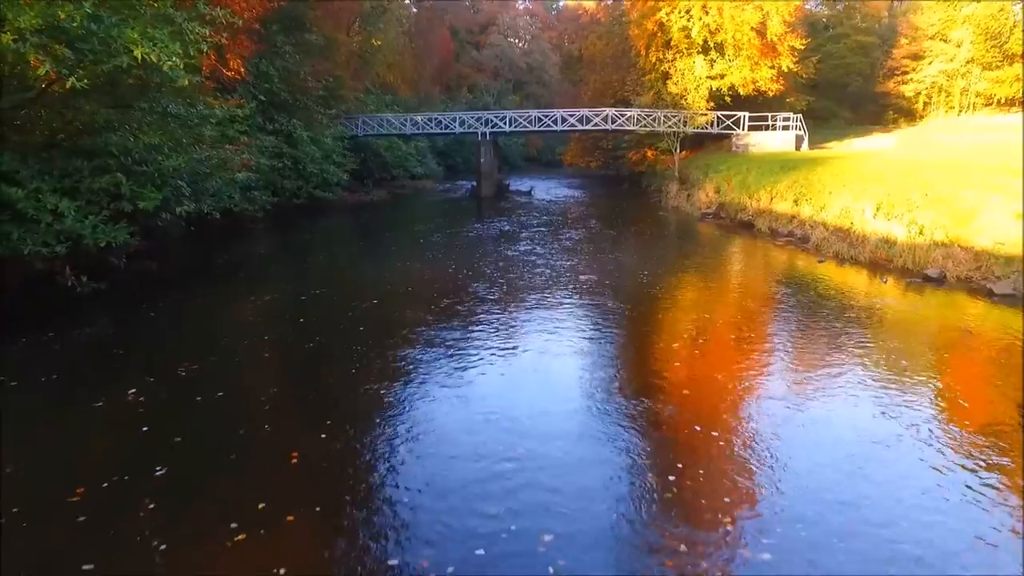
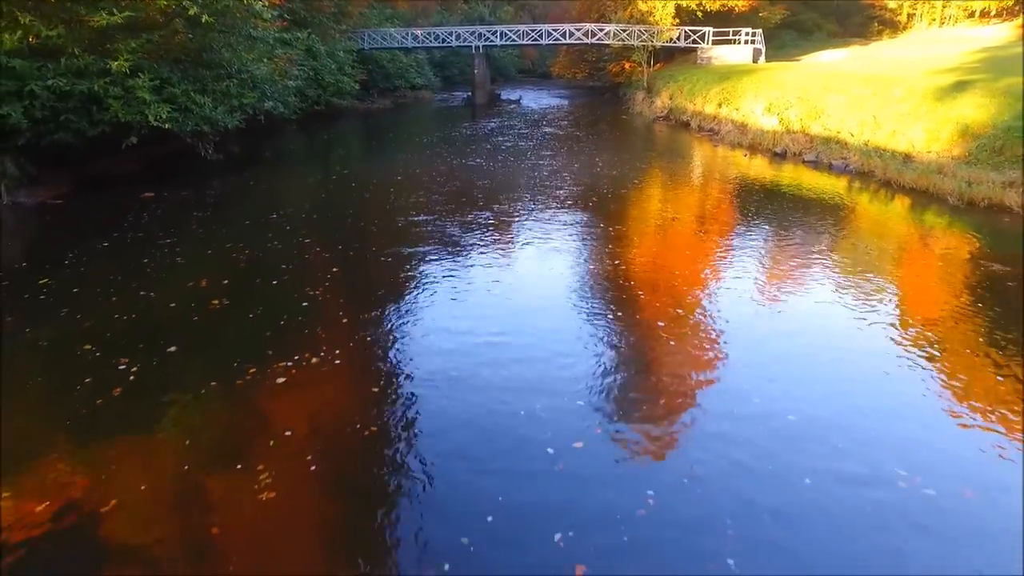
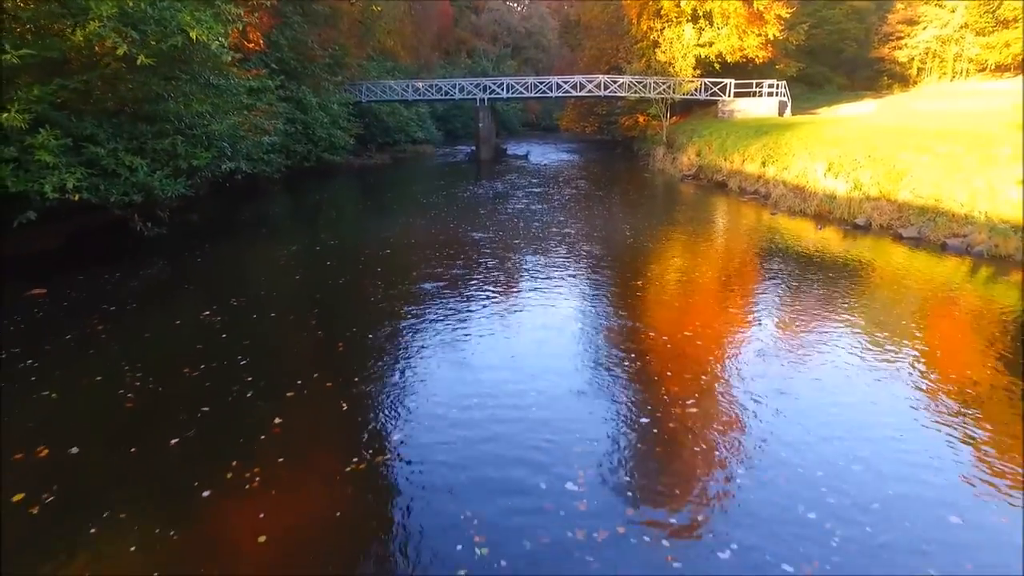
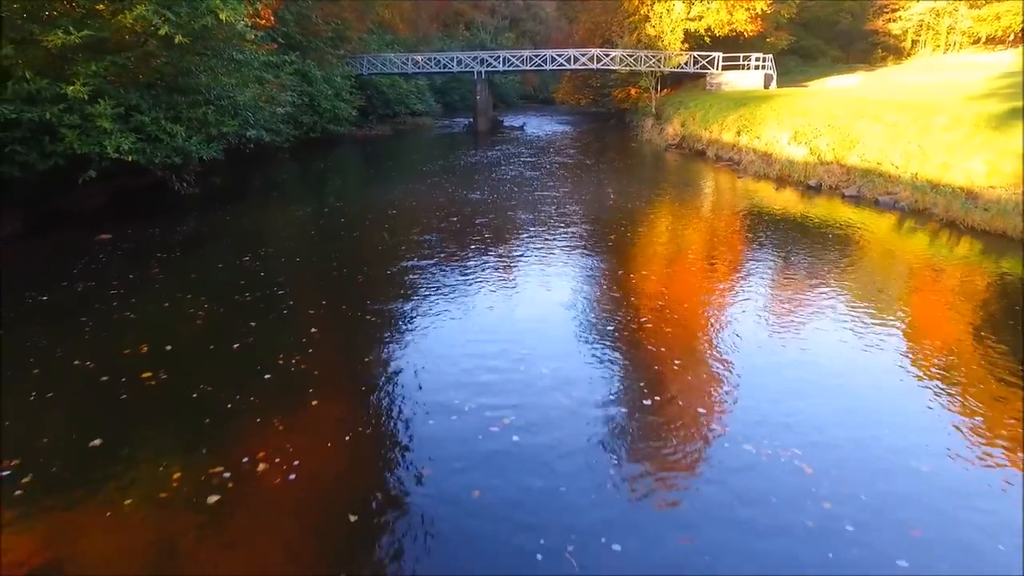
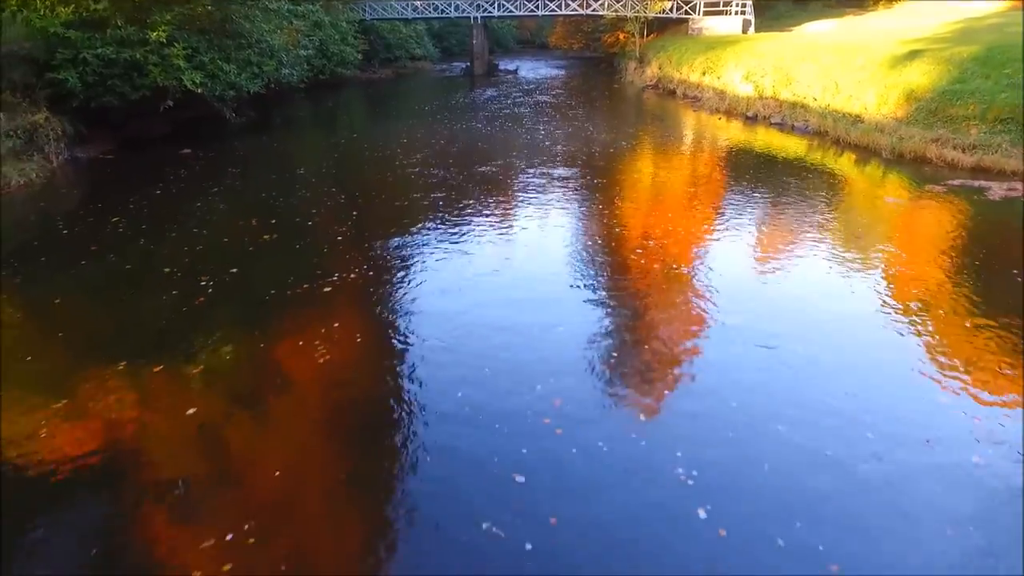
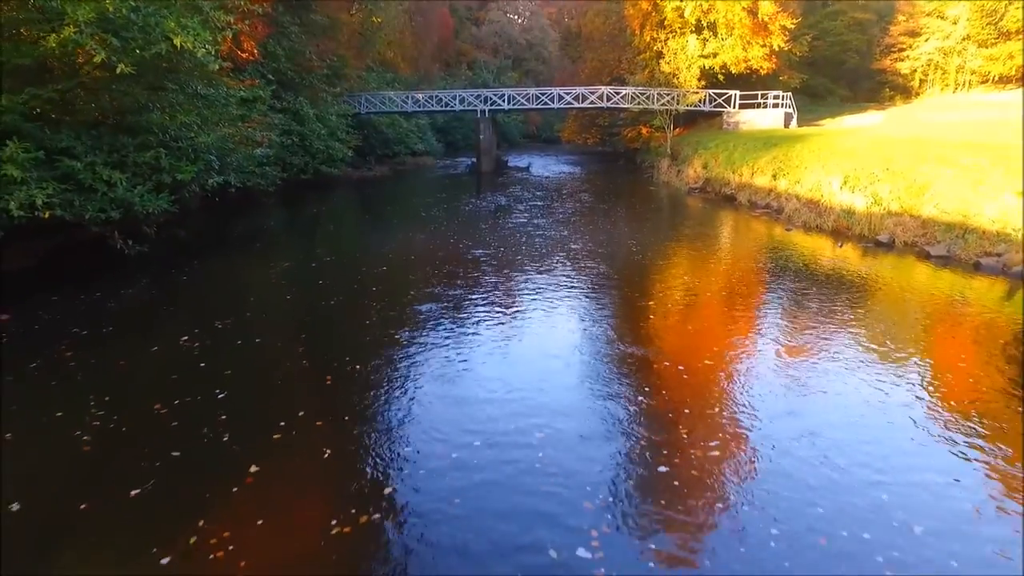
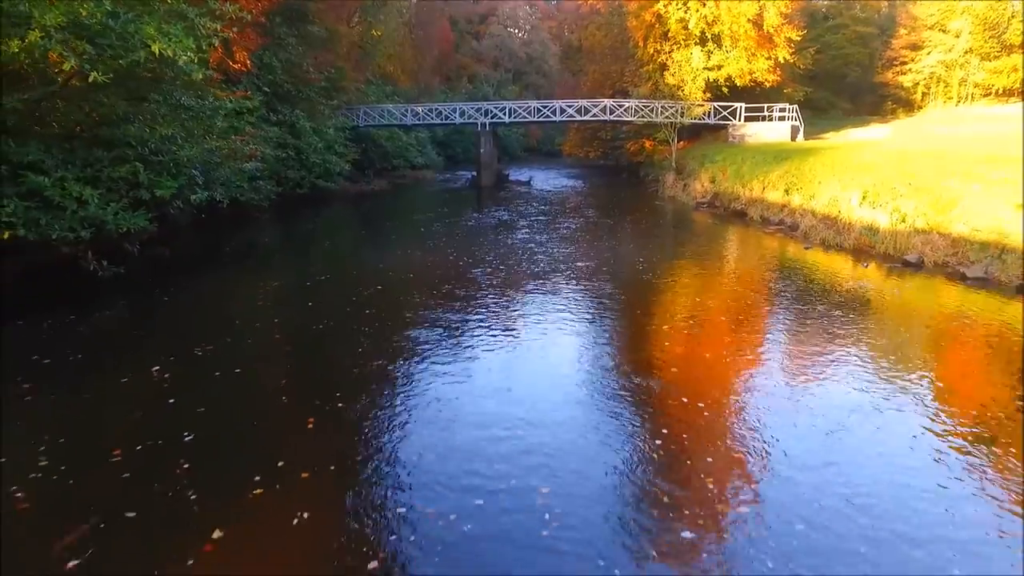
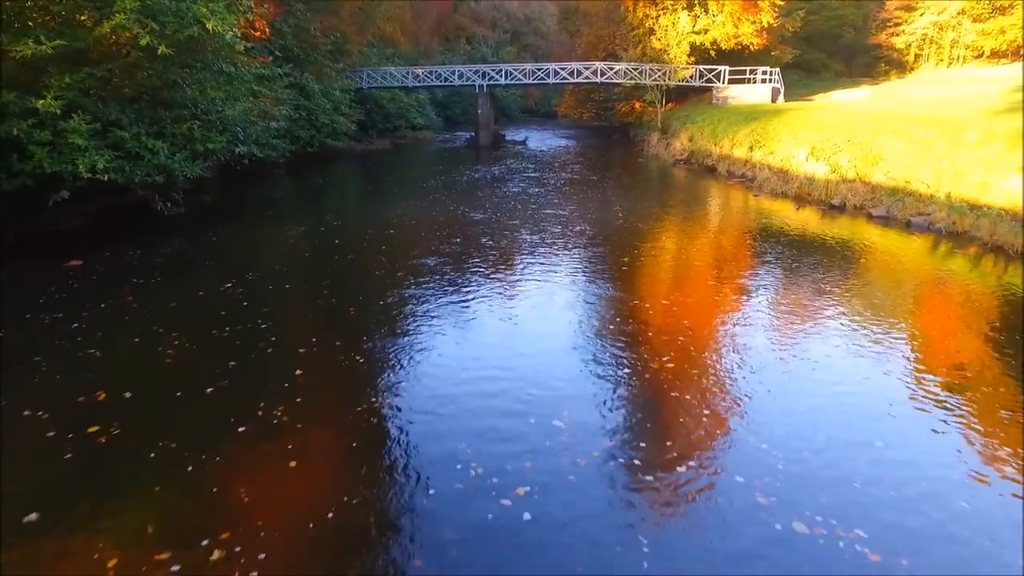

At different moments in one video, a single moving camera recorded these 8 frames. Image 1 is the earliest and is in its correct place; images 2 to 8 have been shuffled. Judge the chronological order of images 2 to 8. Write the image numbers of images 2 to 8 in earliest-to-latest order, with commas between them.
7, 6, 3, 8, 4, 2, 5
